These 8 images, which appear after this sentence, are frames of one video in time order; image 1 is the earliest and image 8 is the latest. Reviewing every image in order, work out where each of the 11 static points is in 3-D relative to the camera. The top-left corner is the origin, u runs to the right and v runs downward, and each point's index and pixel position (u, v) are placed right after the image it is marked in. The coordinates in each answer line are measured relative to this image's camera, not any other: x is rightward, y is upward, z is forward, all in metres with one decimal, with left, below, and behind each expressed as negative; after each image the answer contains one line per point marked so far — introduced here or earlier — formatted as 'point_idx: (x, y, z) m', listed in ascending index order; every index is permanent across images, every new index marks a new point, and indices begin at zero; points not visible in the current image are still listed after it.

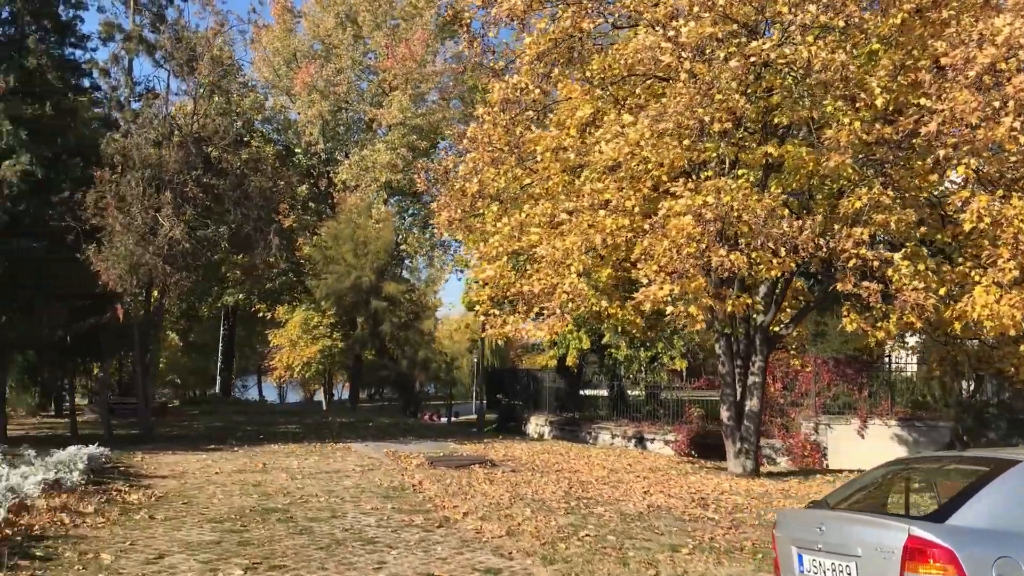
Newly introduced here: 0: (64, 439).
0: (-8.1, -2.7, +16.2) m
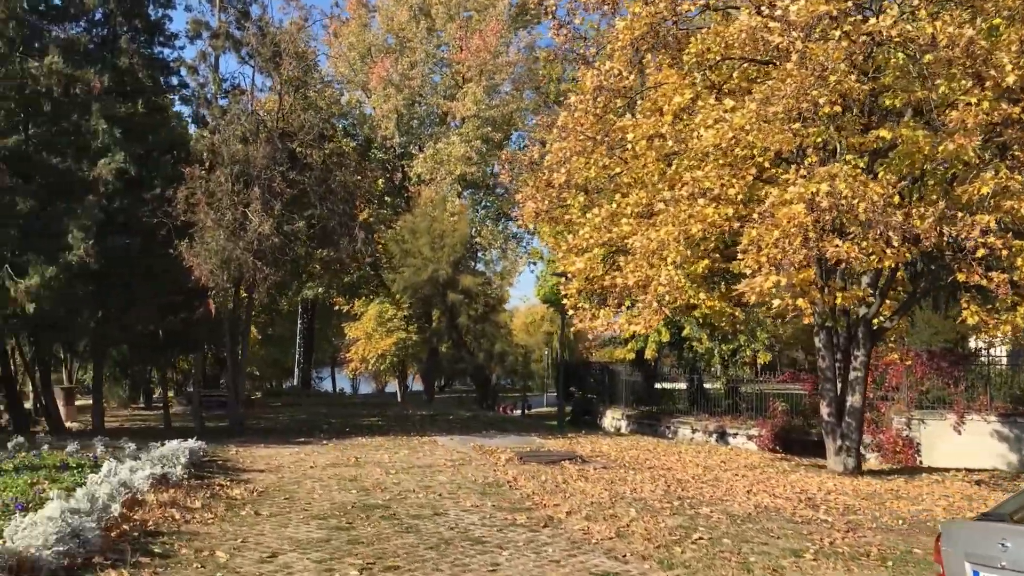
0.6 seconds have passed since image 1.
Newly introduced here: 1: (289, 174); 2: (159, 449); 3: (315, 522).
0: (-6.5, -2.7, +16.5) m
1: (-4.1, +2.1, +16.2) m
2: (-4.3, -2.0, +10.9) m
3: (-1.8, -2.2, +8.1) m
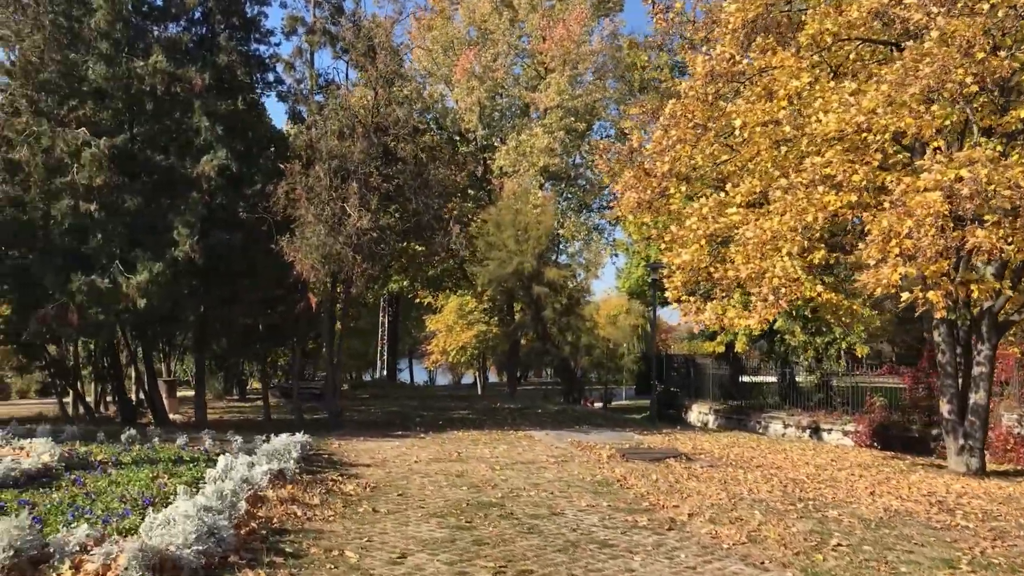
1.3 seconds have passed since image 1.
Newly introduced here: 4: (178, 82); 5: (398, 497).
0: (-4.7, -2.6, +16.7) m
1: (-2.4, +2.2, +16.2) m
2: (-3.0, -1.9, +11.0) m
3: (-0.7, -2.1, +8.0) m
4: (-5.8, +3.6, +15.2) m
5: (-1.2, -2.2, +9.2) m
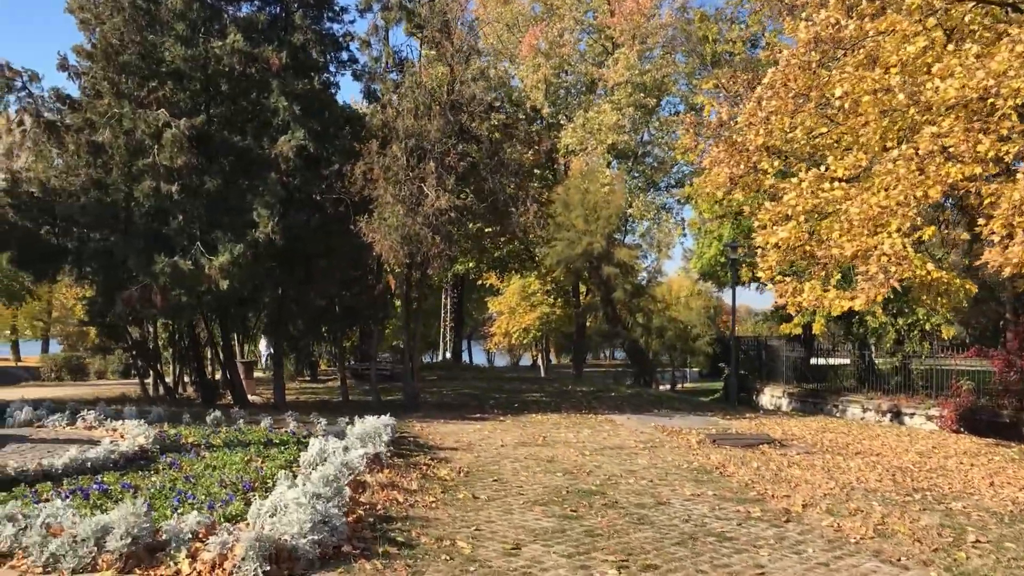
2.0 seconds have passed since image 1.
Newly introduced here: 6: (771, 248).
0: (-3.3, -2.2, +16.6) m
1: (-0.9, +2.6, +15.9) m
2: (-1.9, -1.7, +10.8) m
3: (+0.2, -1.9, +7.7) m
4: (-4.4, +3.9, +15.1) m
5: (-0.2, -2.0, +8.9) m
6: (+3.7, +0.6, +12.4) m
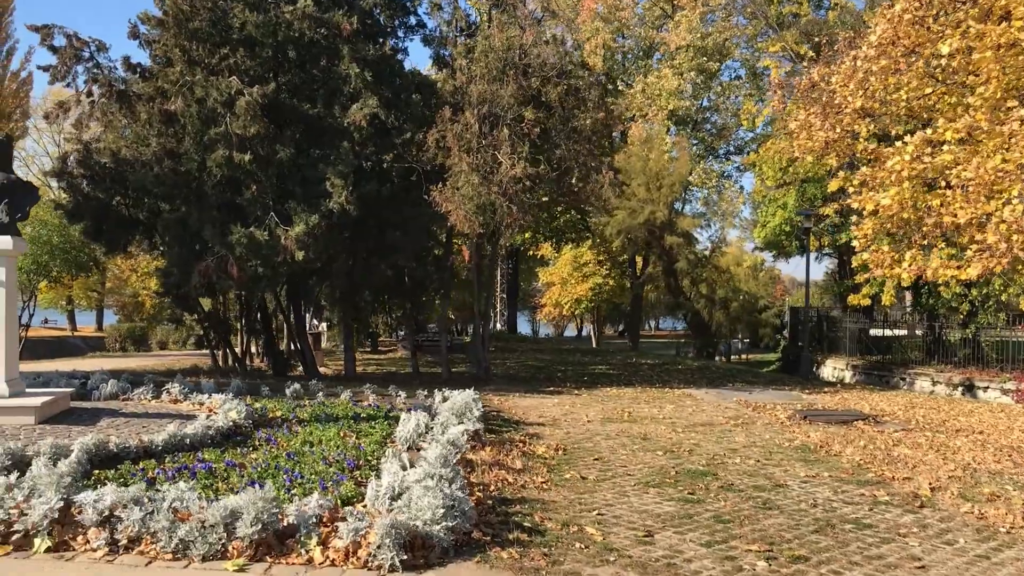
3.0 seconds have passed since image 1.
0: (-1.9, -1.7, +16.4) m
1: (+0.4, +3.1, +15.4) m
2: (-0.8, -1.3, +10.5) m
3: (+1.2, -1.7, +7.4) m
4: (-3.2, +4.4, +14.8) m
5: (+0.8, -1.7, +8.6) m
6: (+4.8, +1.0, +11.8) m
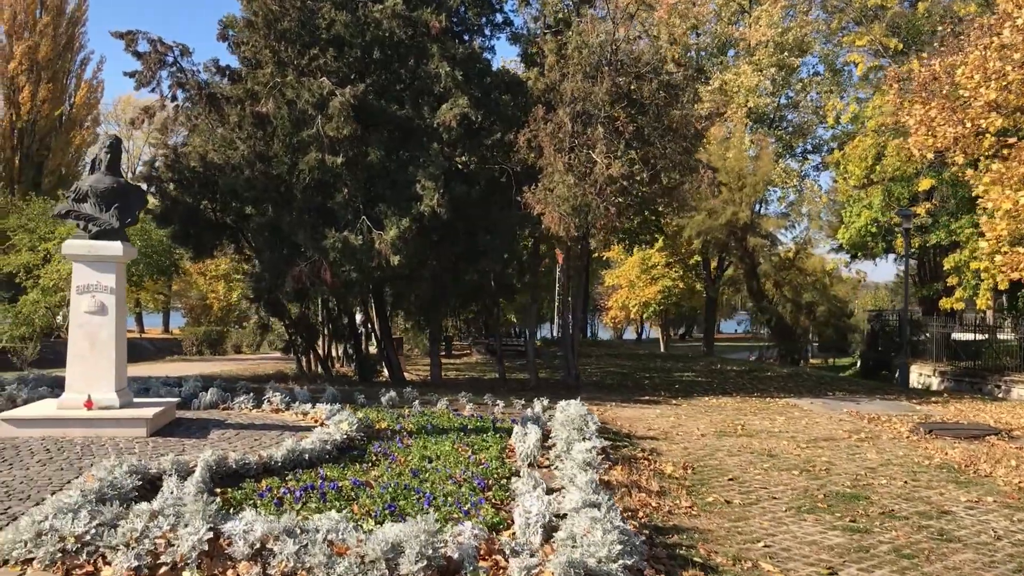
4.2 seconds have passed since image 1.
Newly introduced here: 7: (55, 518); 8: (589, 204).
0: (-0.3, -1.7, +16.0) m
1: (+2.0, +3.0, +14.9) m
2: (+0.5, -1.4, +10.0) m
3: (+2.3, -1.8, +6.7) m
4: (-1.6, +4.3, +14.4) m
5: (+2.0, -1.8, +8.0) m
6: (+6.2, +0.9, +11.0) m
7: (-2.4, -1.2, +4.6) m
8: (+1.2, +1.3, +13.8) m
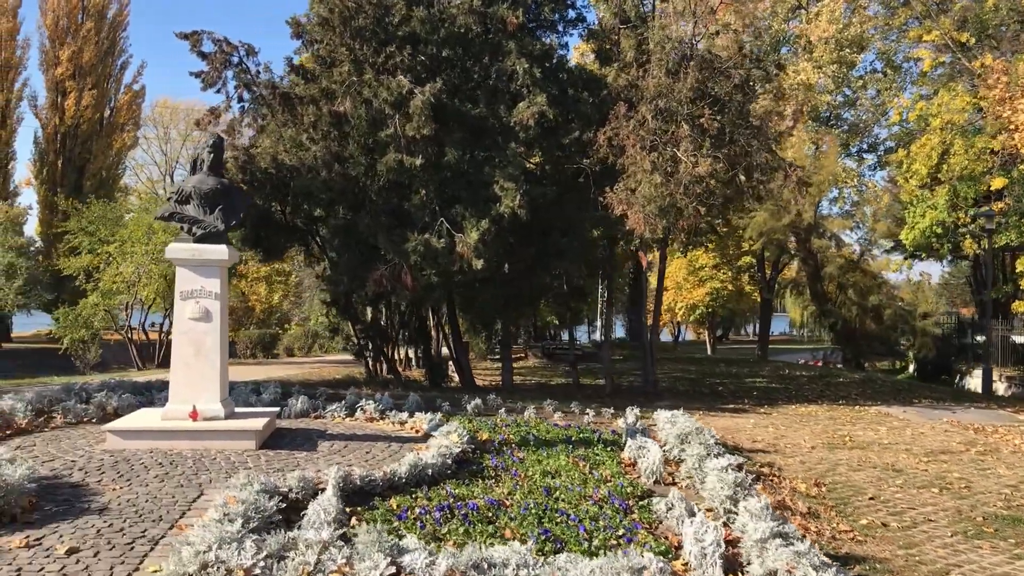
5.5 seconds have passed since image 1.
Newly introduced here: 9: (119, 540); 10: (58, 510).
0: (+1.1, -1.8, +15.5) m
1: (+3.2, +2.9, +14.3) m
2: (+1.7, -1.5, +9.6) m
3: (+3.3, -1.8, +6.2) m
4: (-0.3, +4.2, +14.0) m
5: (+3.1, -1.8, +7.4) m
6: (+7.4, +0.8, +10.4) m
7: (-1.4, -1.3, +4.2) m
8: (+2.5, +1.2, +13.3) m
9: (-2.2, -1.4, +5.0) m
10: (-2.9, -1.4, +5.6) m
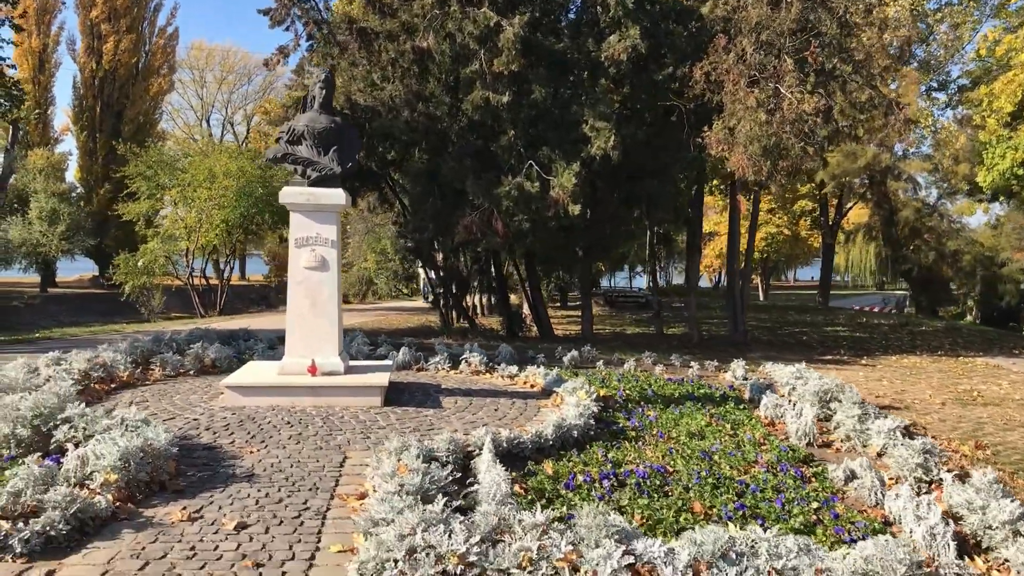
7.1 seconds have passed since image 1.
0: (+2.5, -0.9, +15.0) m
1: (+4.6, +3.8, +13.4) m
2: (+2.9, -0.9, +9.0) m
3: (+4.4, -1.5, +5.6) m
4: (+1.0, +5.1, +13.1) m
5: (+4.2, -1.4, +6.8) m
6: (+8.6, +1.4, +9.4) m
7: (-0.4, -1.0, +3.7) m
8: (+3.8, +2.0, +12.5) m
9: (-1.2, -1.2, +4.6) m
10: (-1.8, -1.1, +5.2) m
